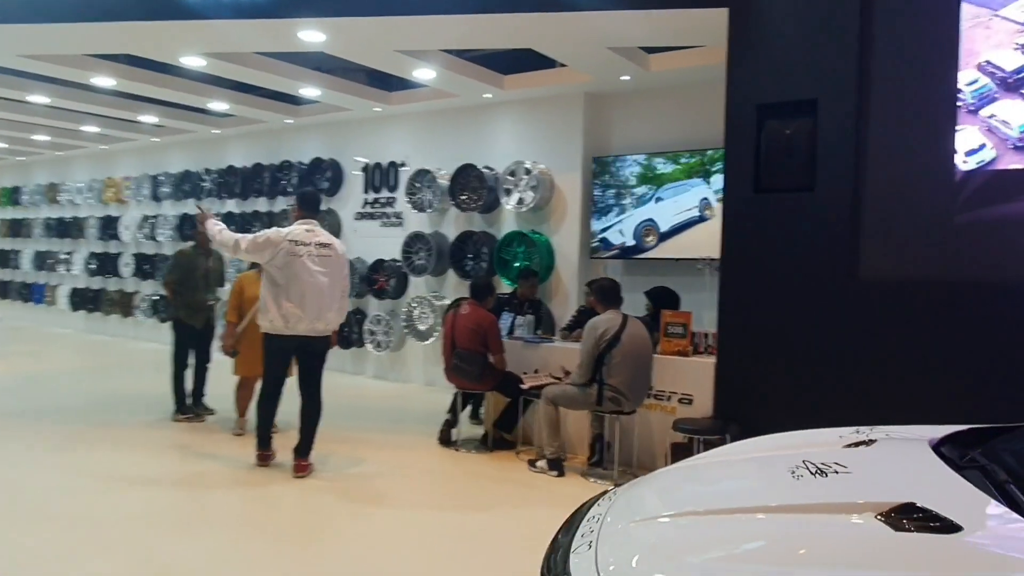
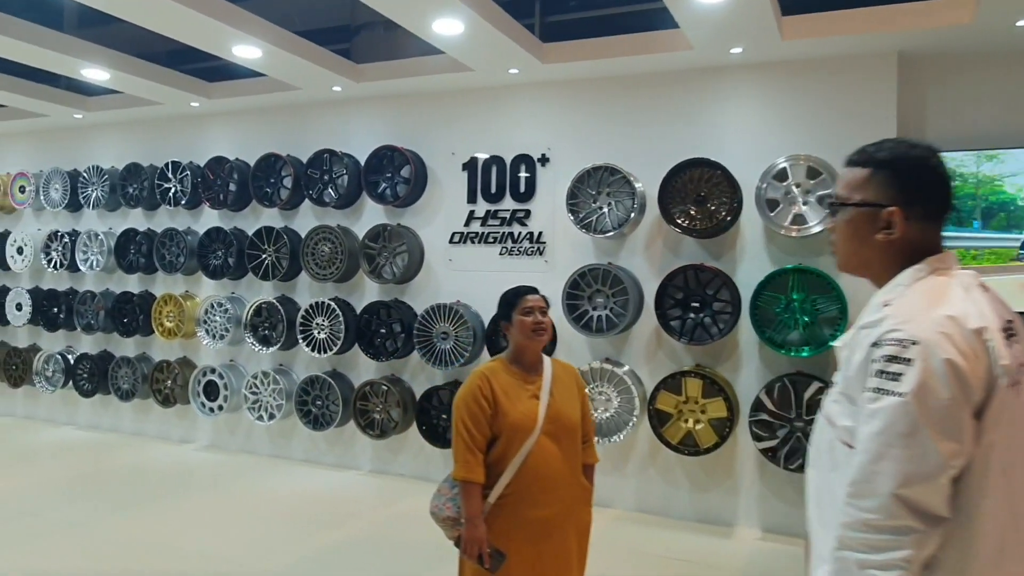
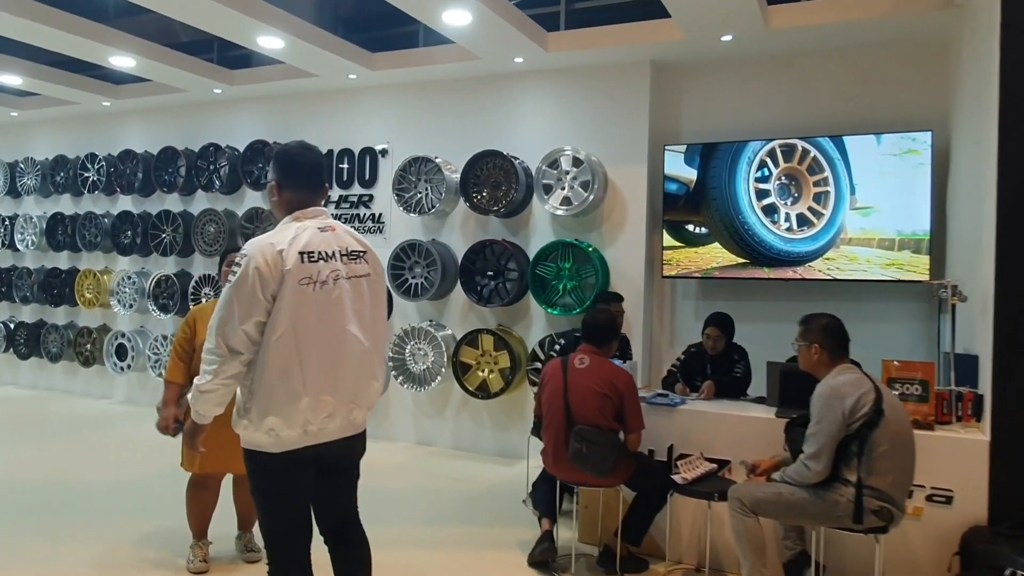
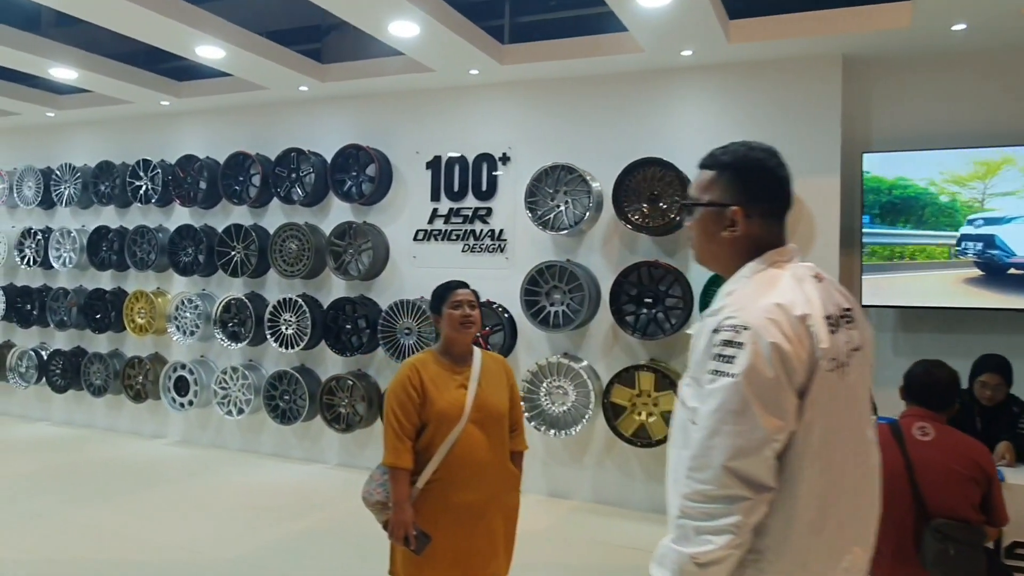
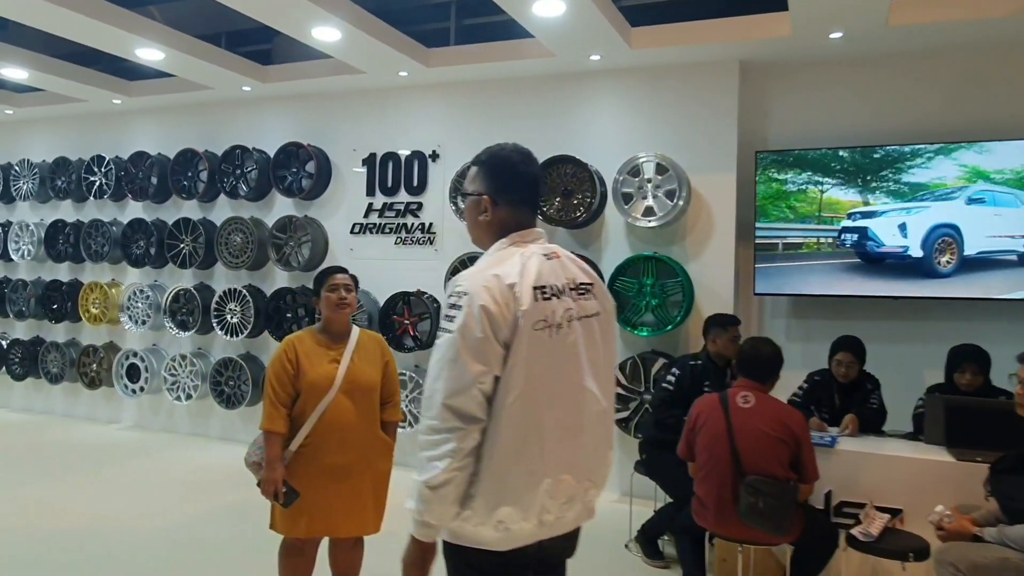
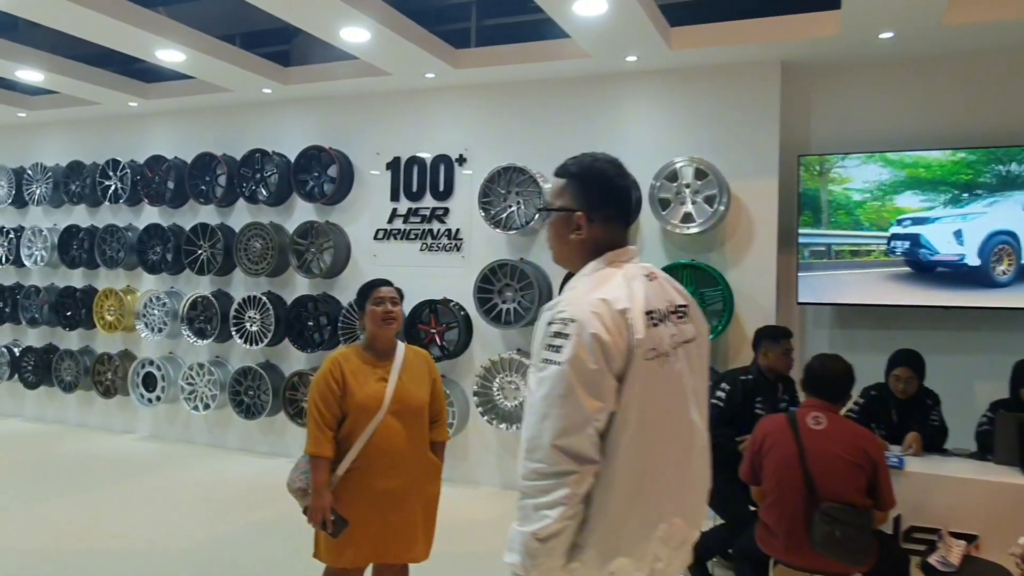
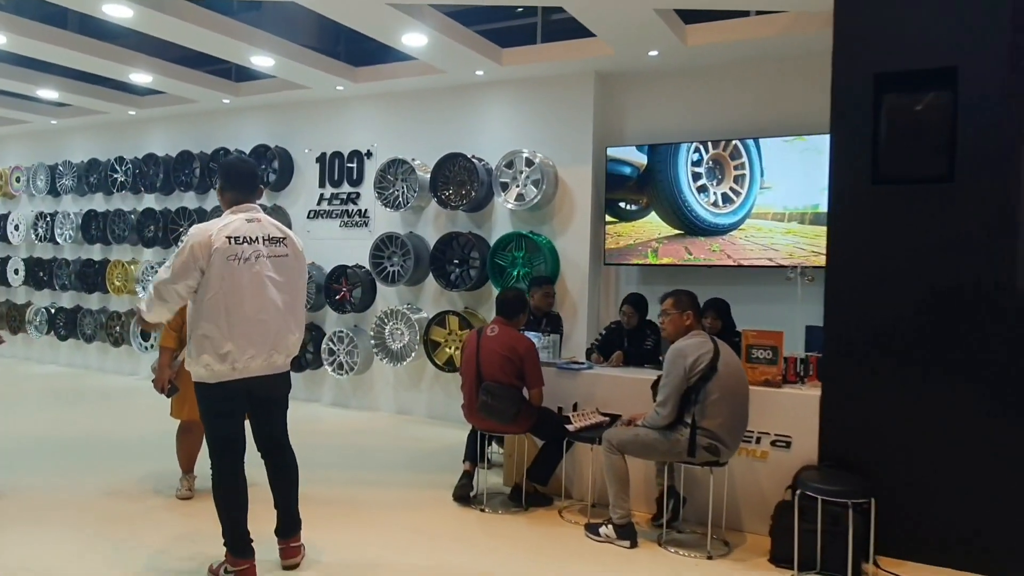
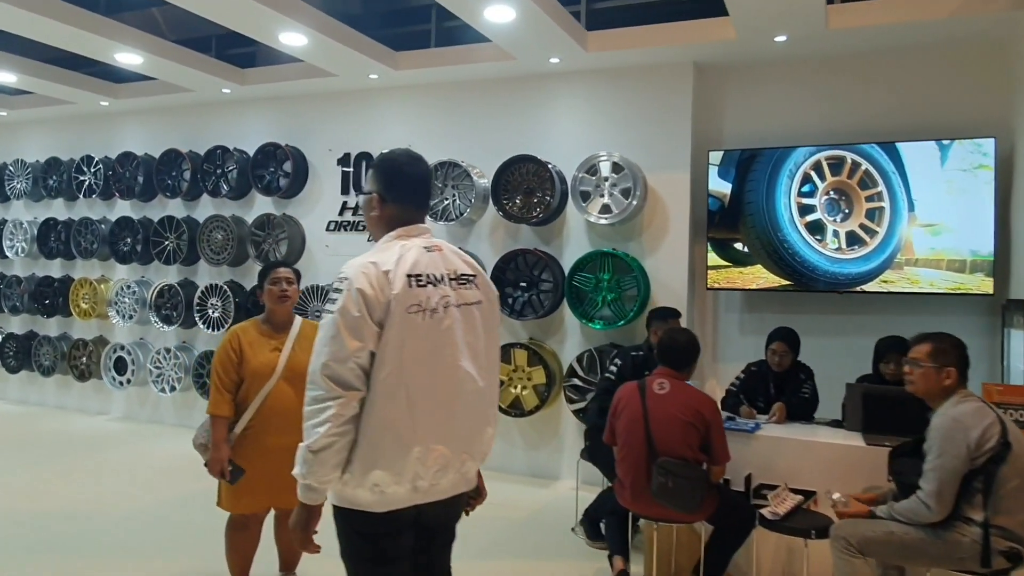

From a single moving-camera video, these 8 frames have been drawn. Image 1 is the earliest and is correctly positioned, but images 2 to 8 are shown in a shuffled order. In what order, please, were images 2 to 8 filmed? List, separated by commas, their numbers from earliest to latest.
7, 3, 8, 5, 6, 4, 2
